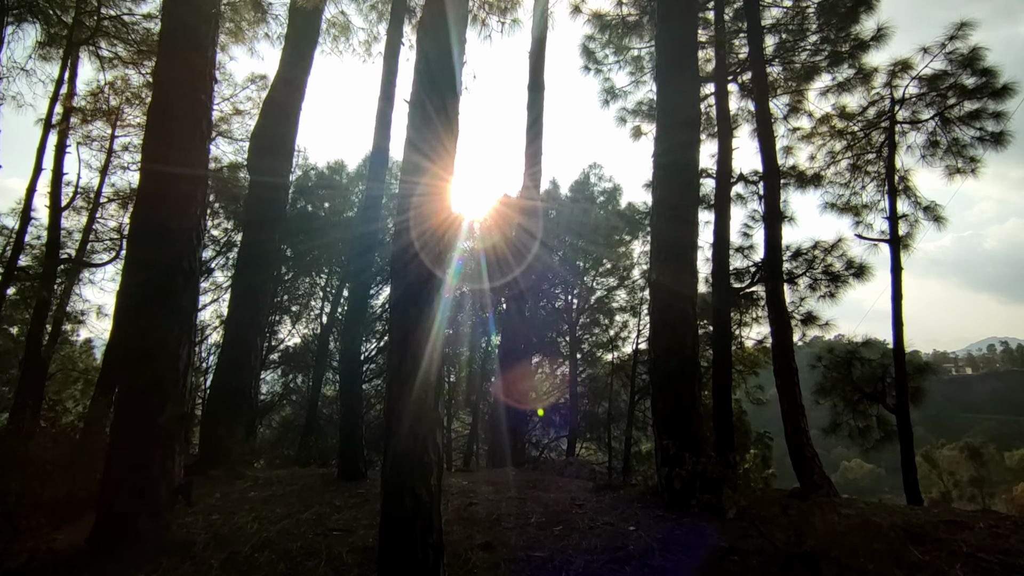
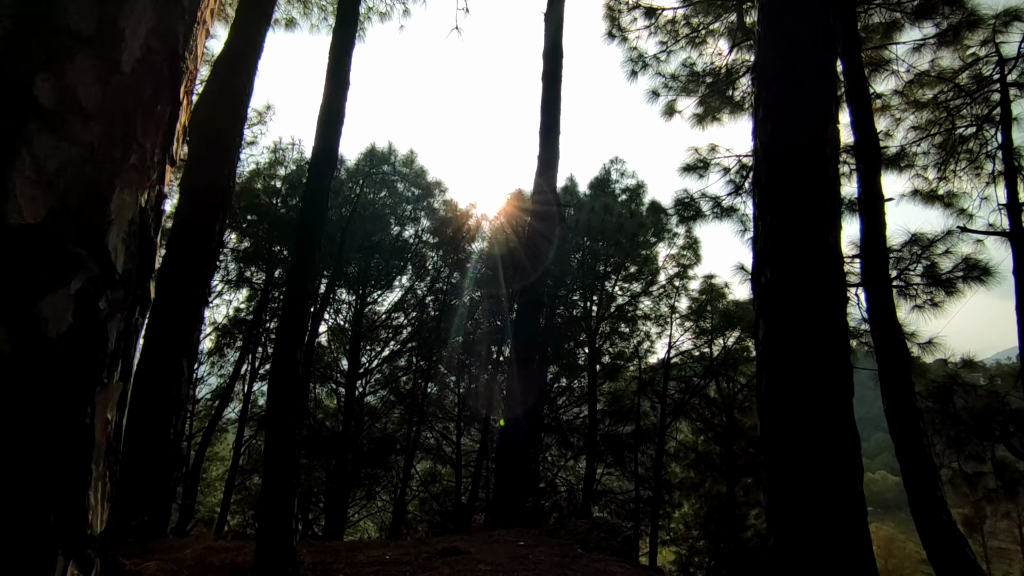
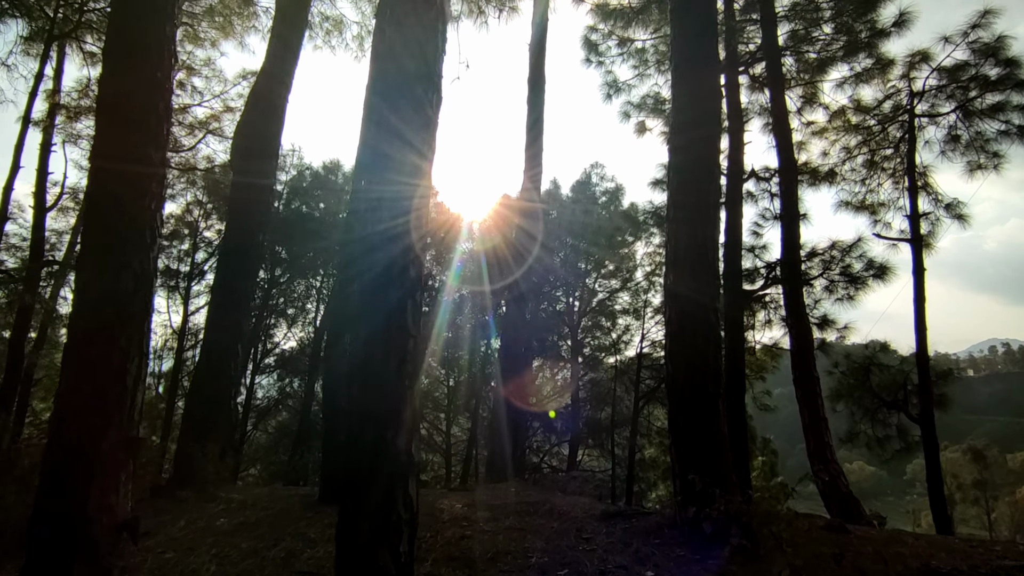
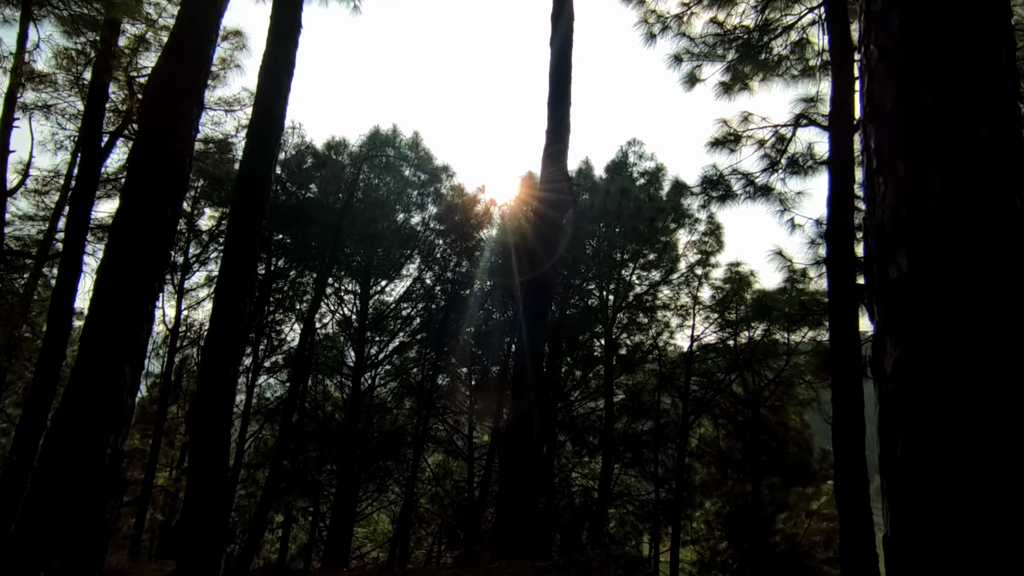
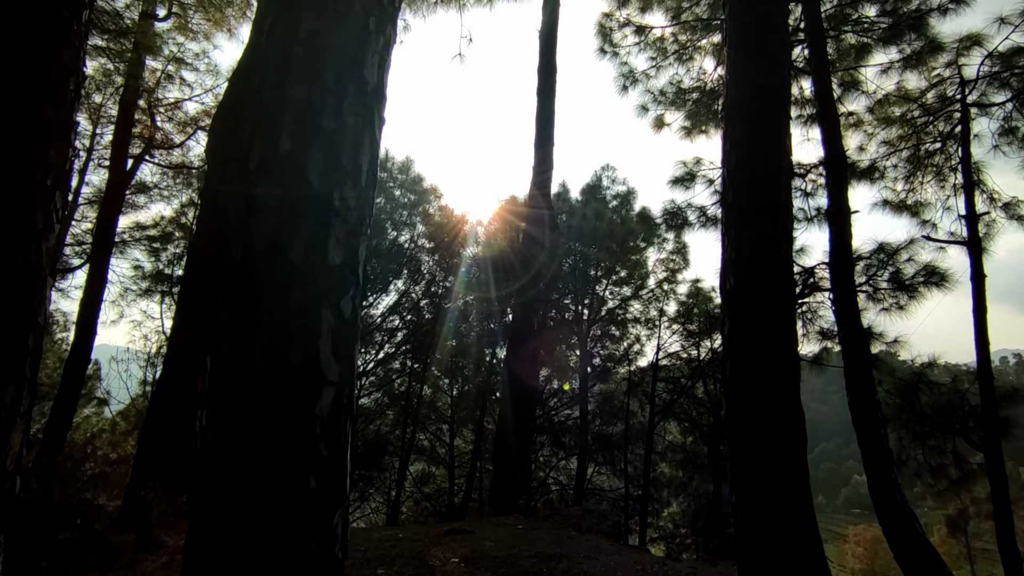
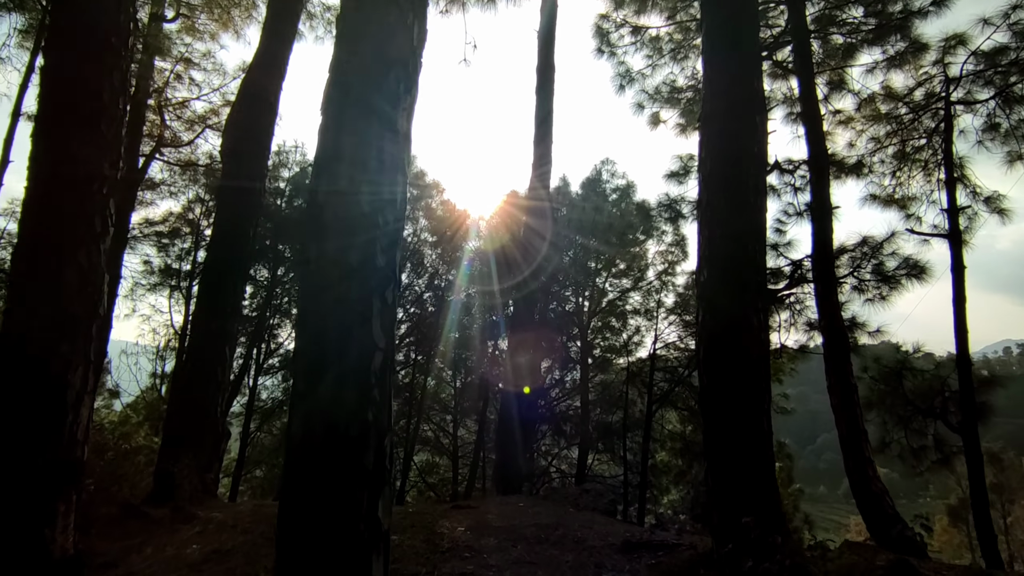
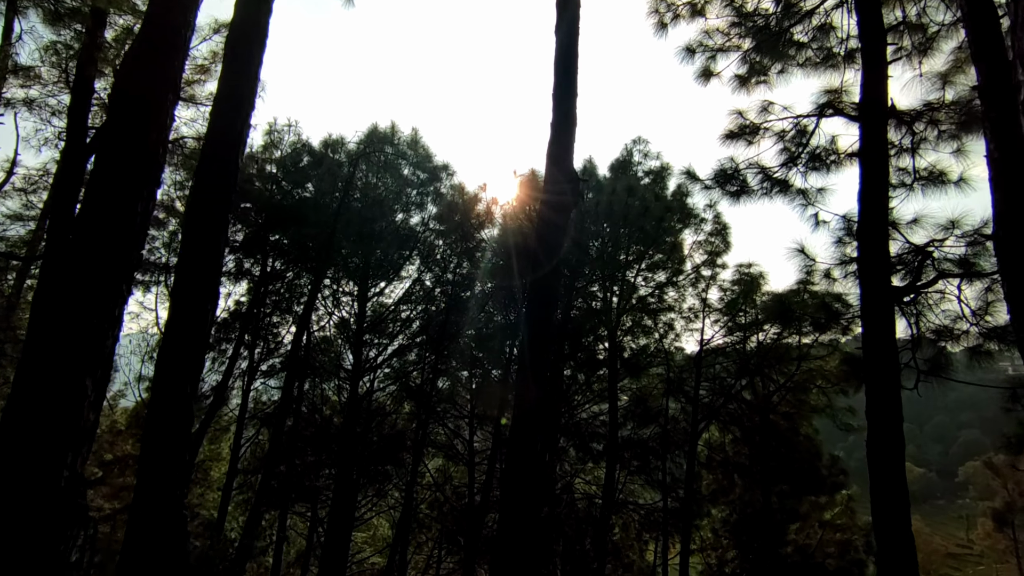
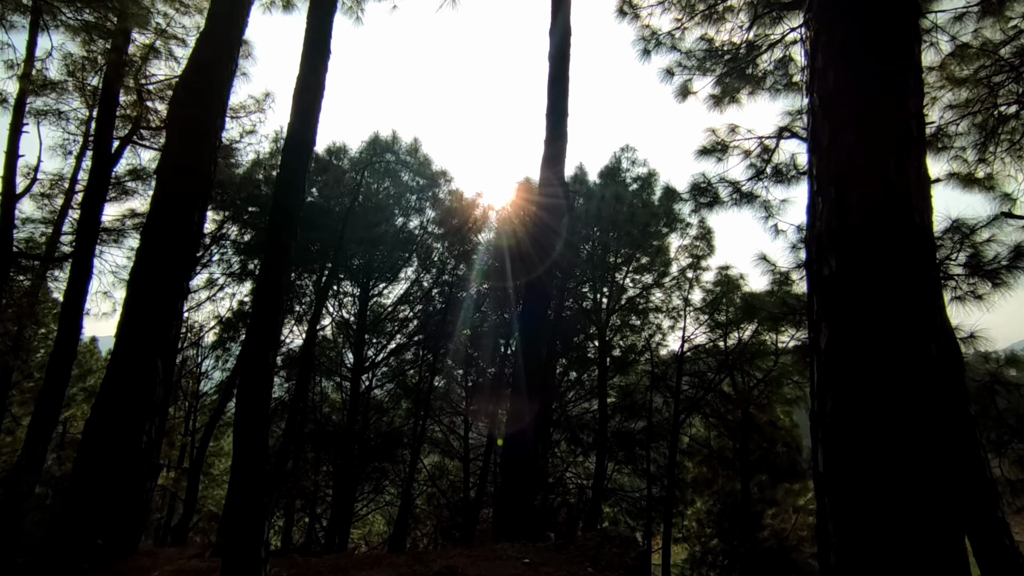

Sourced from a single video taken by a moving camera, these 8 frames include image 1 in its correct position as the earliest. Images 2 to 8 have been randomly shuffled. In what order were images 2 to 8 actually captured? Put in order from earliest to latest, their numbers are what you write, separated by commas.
3, 6, 5, 2, 8, 4, 7
